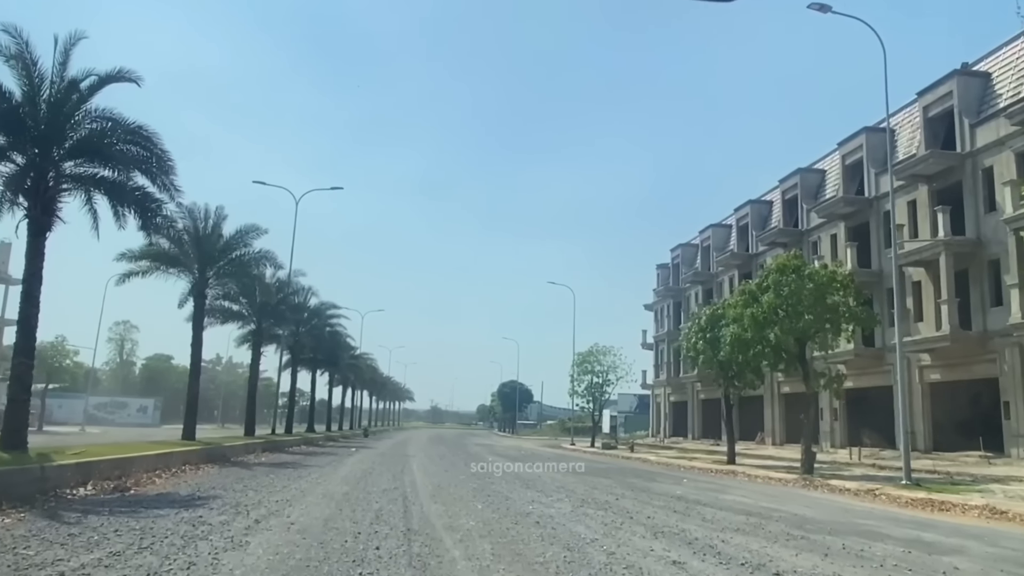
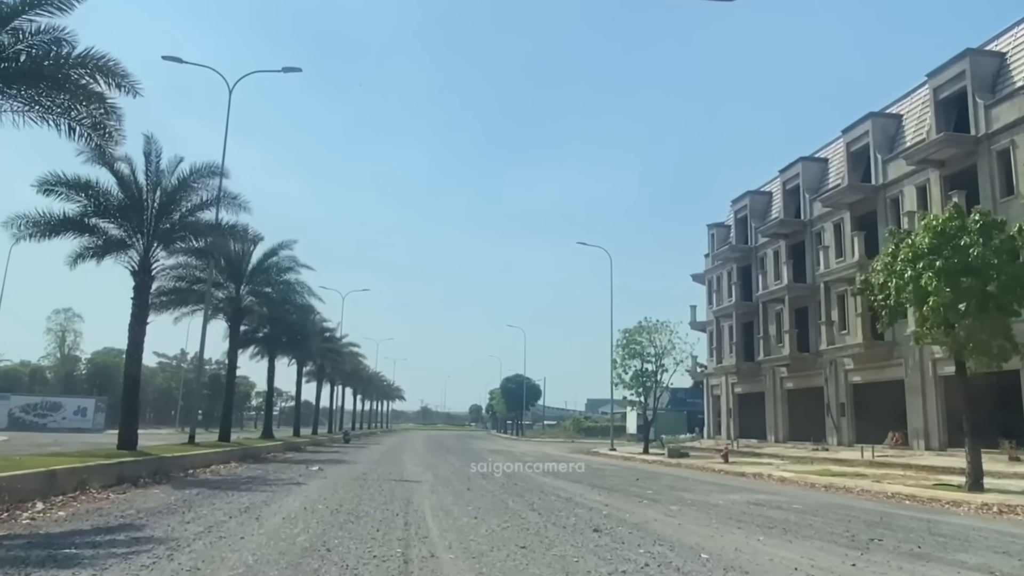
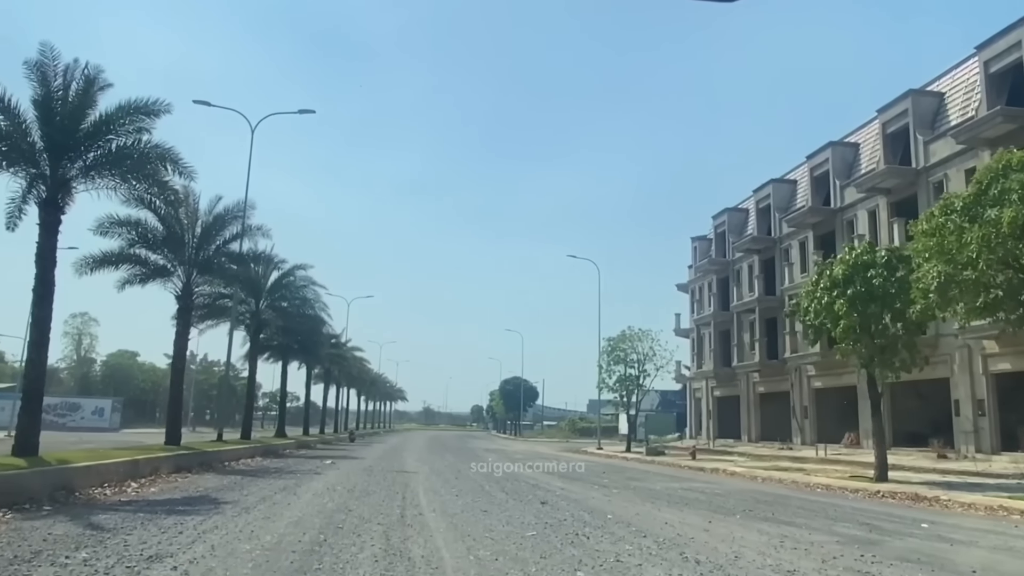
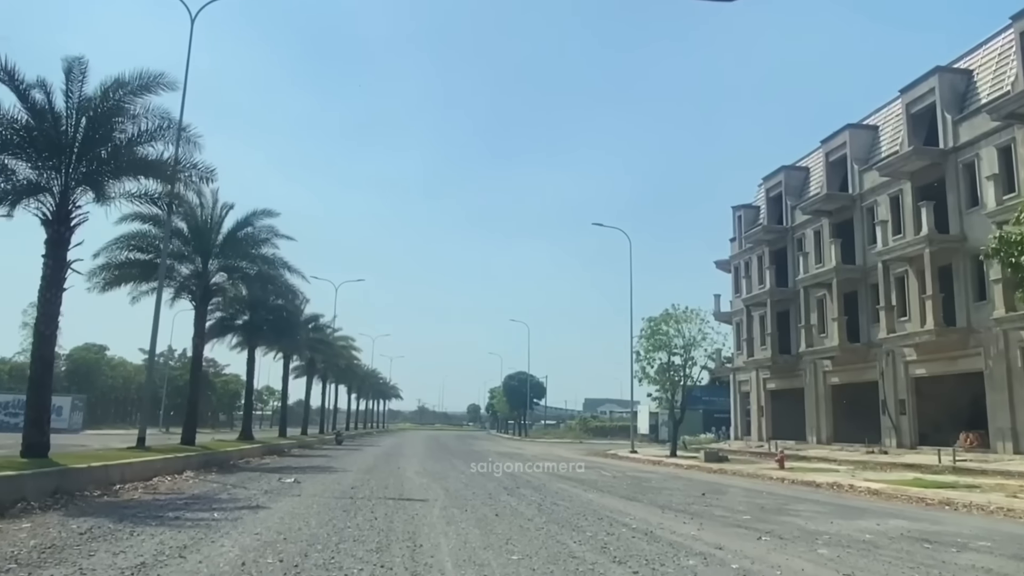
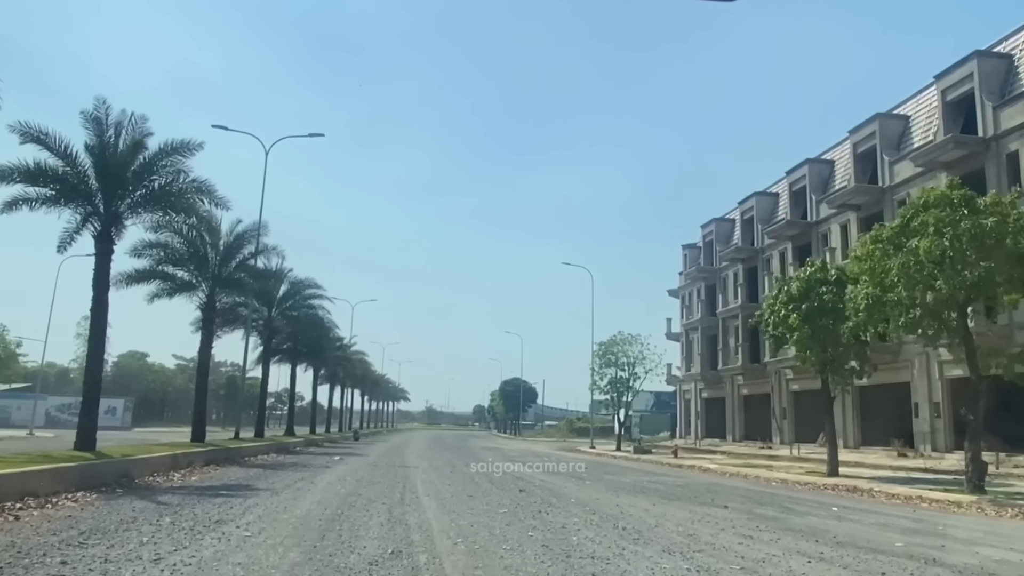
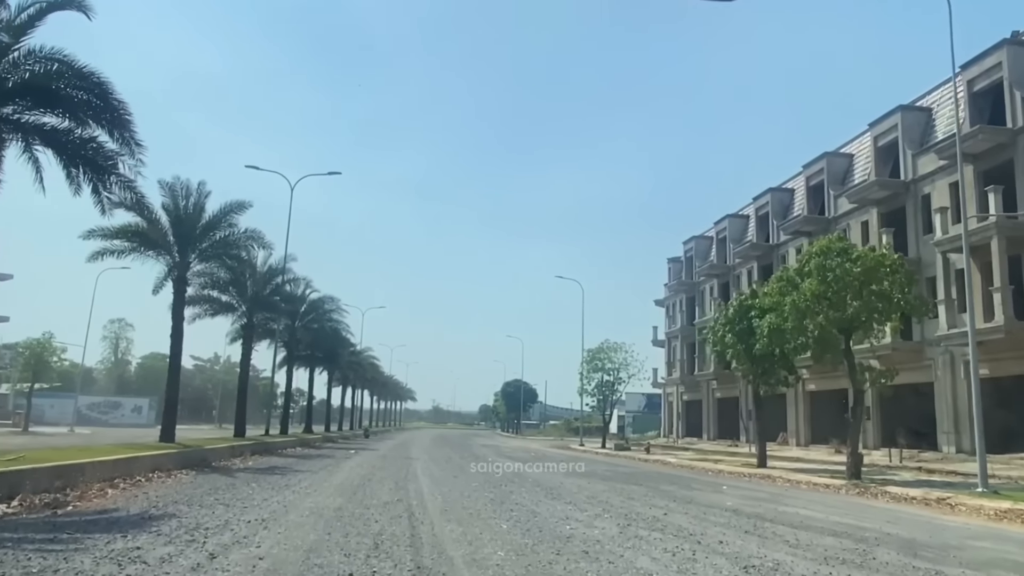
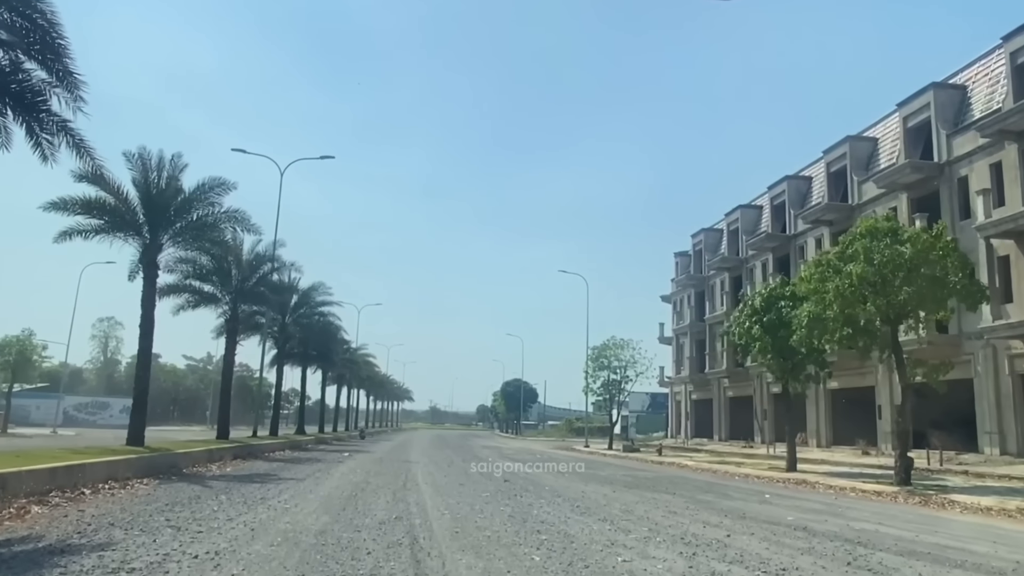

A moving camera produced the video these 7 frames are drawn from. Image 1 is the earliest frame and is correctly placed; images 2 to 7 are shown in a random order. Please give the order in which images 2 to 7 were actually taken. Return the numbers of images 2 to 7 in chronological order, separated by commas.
6, 7, 5, 3, 2, 4
